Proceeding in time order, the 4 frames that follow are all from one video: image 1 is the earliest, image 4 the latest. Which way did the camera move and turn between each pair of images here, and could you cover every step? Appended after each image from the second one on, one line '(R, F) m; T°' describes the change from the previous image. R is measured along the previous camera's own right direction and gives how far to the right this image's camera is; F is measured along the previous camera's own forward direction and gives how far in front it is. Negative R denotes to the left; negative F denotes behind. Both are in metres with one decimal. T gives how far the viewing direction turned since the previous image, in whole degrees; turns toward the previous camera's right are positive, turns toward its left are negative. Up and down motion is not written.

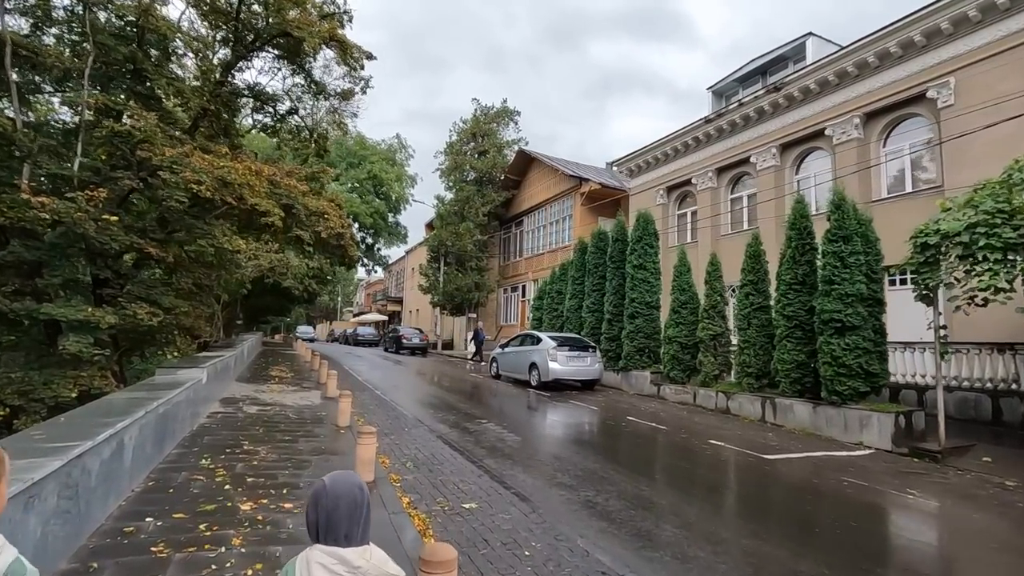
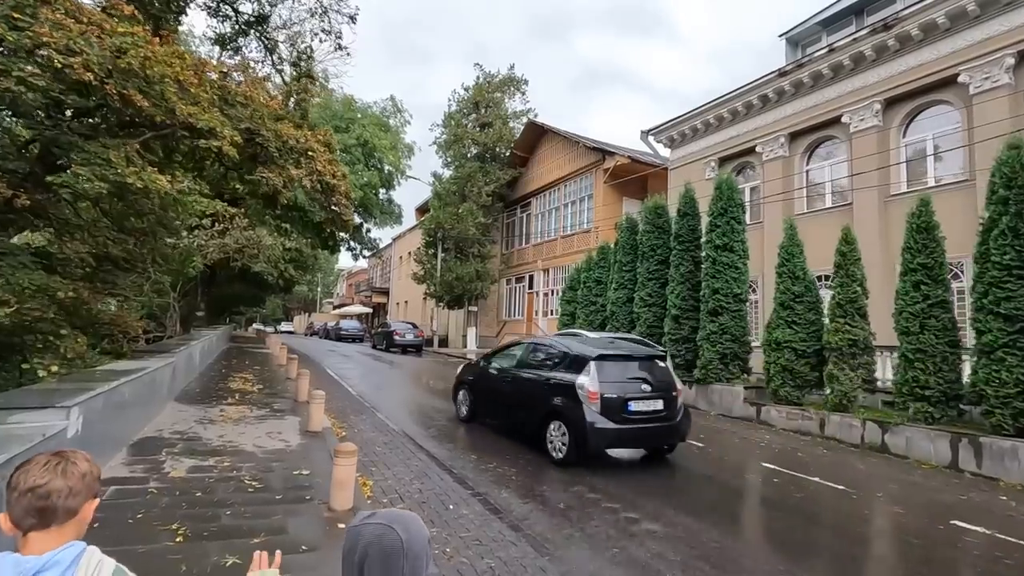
(-1.4, +3.8) m; +2°
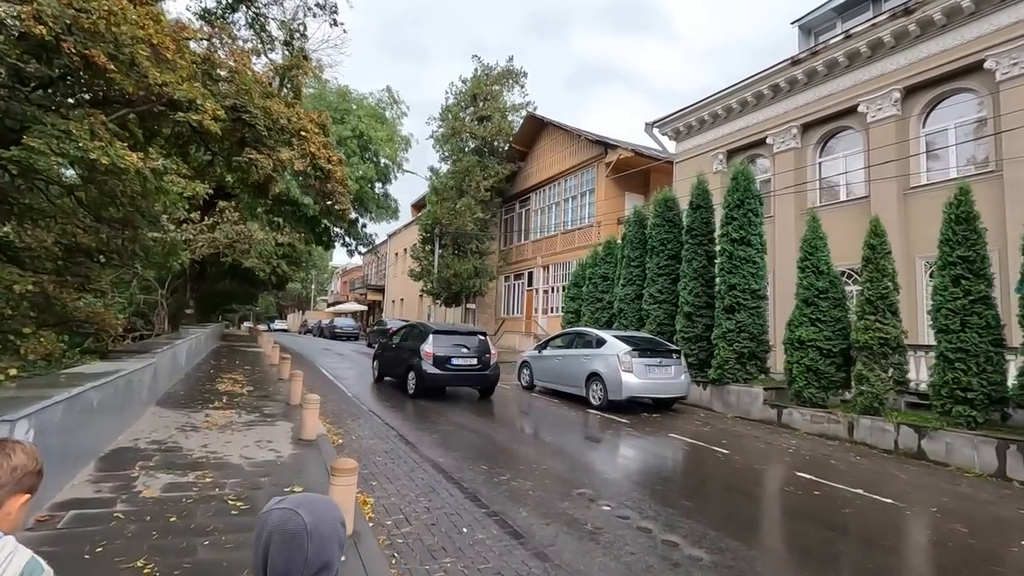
(-0.2, +0.6) m; +1°
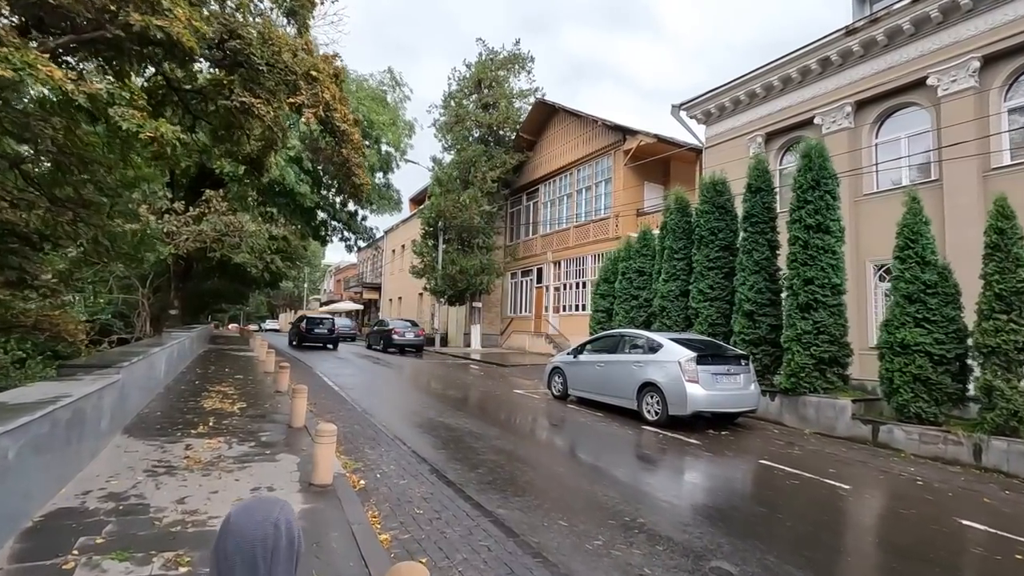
(-0.8, +1.6) m; +1°
